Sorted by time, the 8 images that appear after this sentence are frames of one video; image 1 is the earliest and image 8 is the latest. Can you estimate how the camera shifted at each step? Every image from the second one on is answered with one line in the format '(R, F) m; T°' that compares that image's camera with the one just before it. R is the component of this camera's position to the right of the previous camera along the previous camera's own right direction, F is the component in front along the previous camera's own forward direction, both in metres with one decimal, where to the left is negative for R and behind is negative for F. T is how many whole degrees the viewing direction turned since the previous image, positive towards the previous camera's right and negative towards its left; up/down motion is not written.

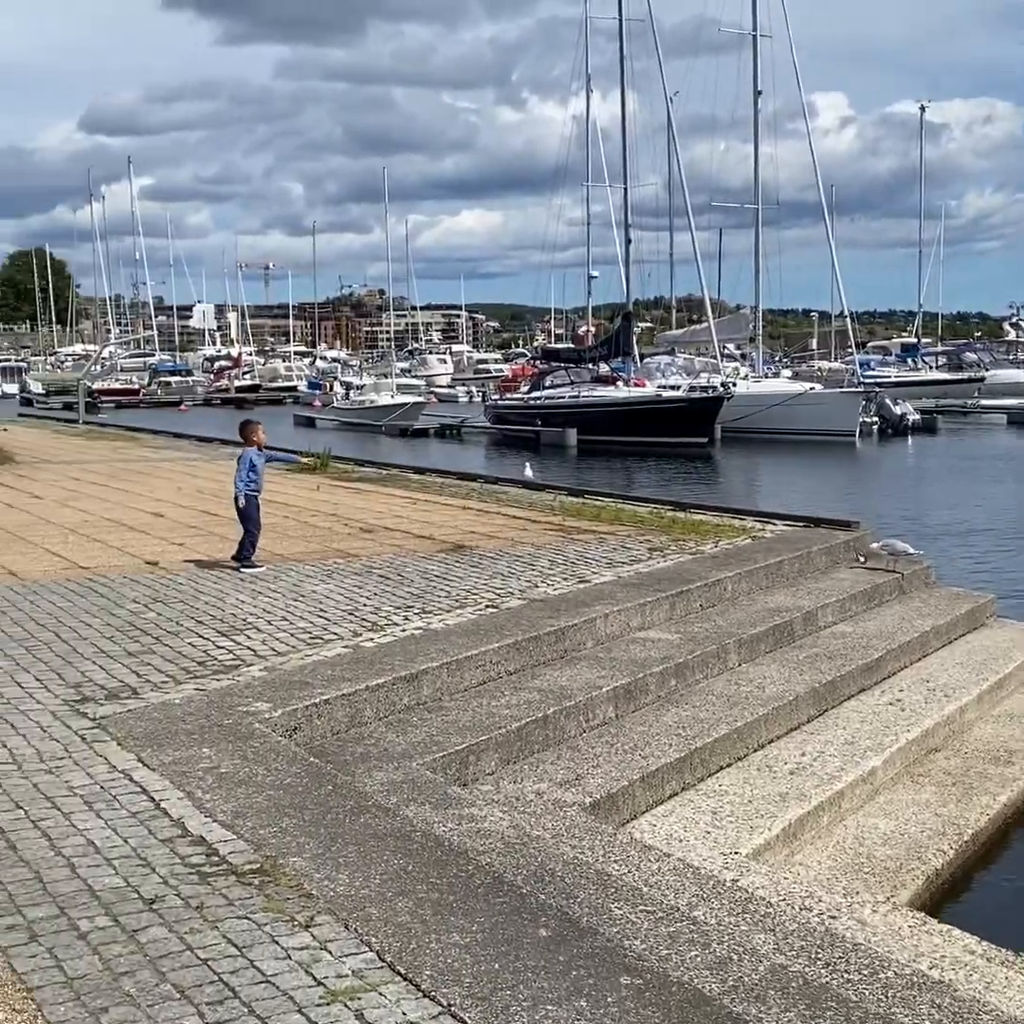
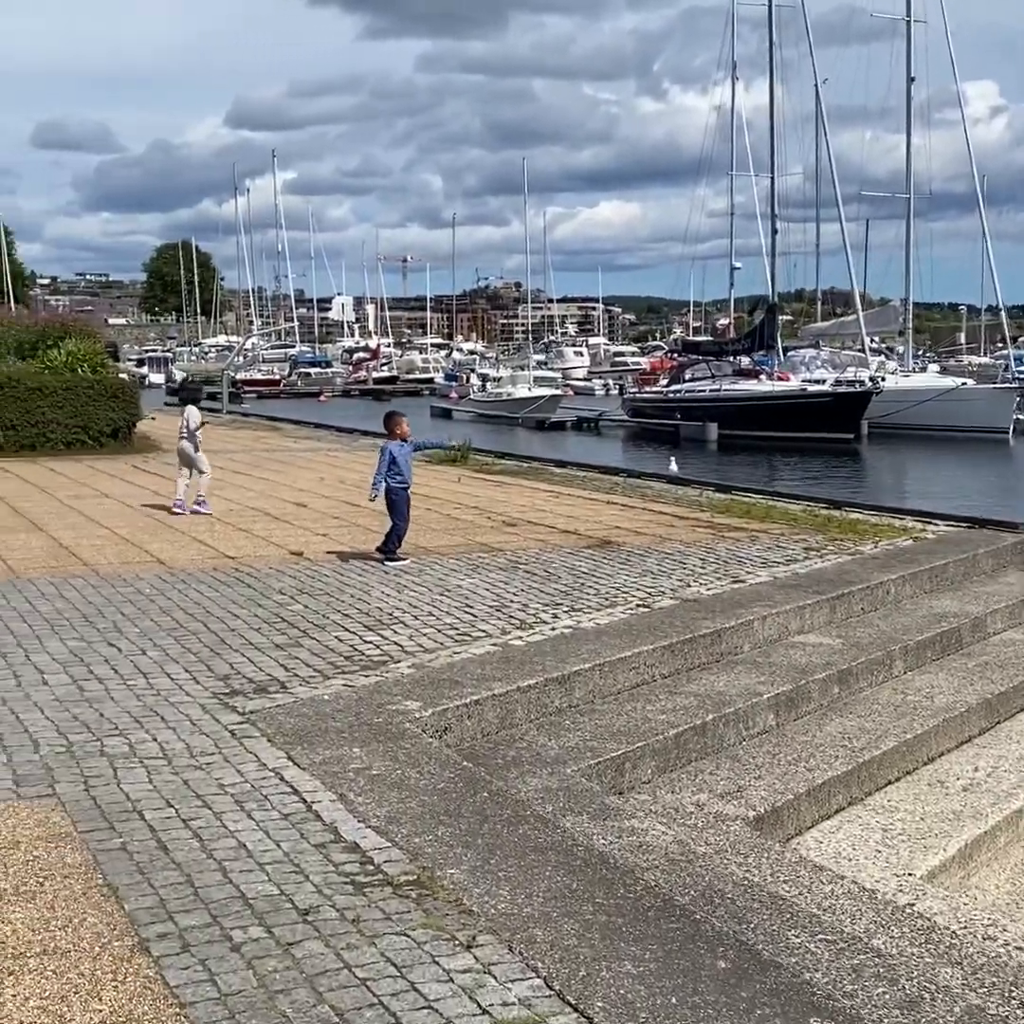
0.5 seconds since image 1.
(-0.1, +0.3) m; -5°
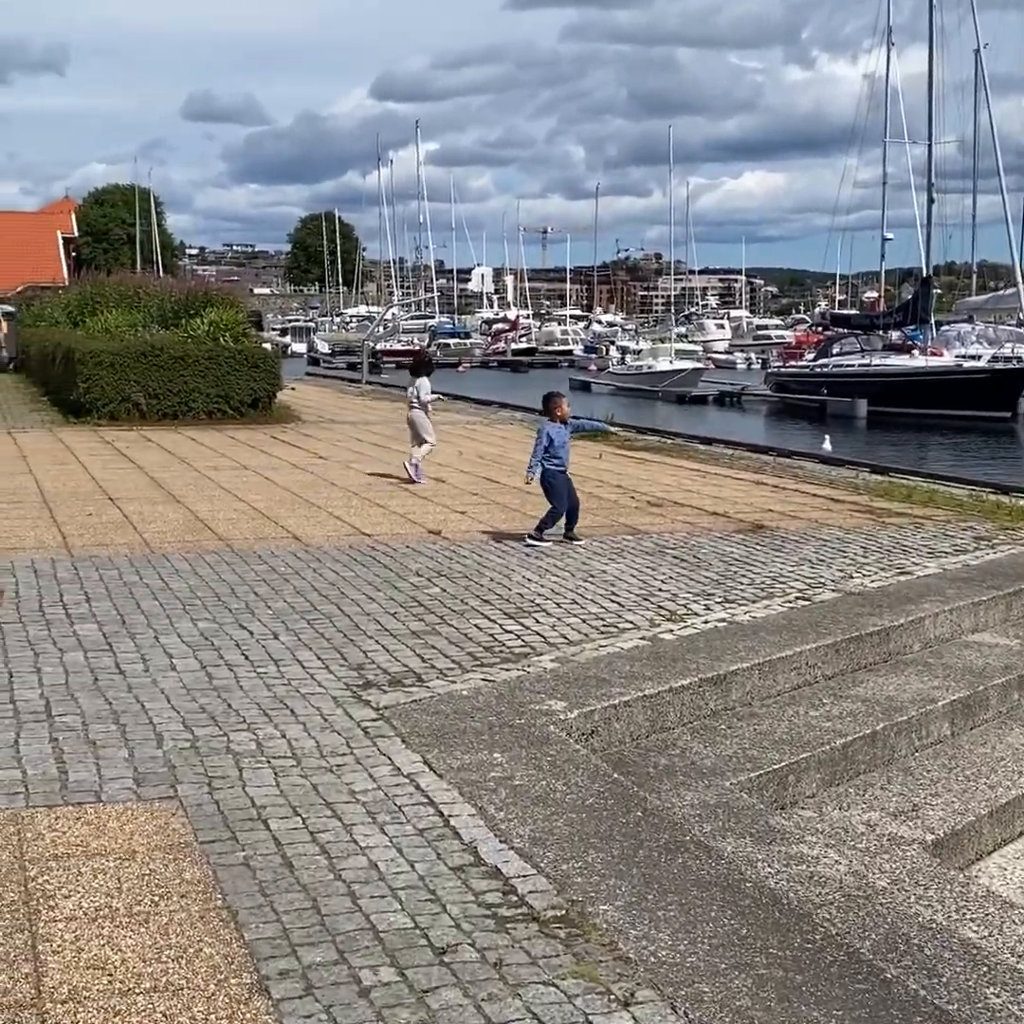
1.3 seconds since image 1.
(-0.1, +0.5) m; -6°
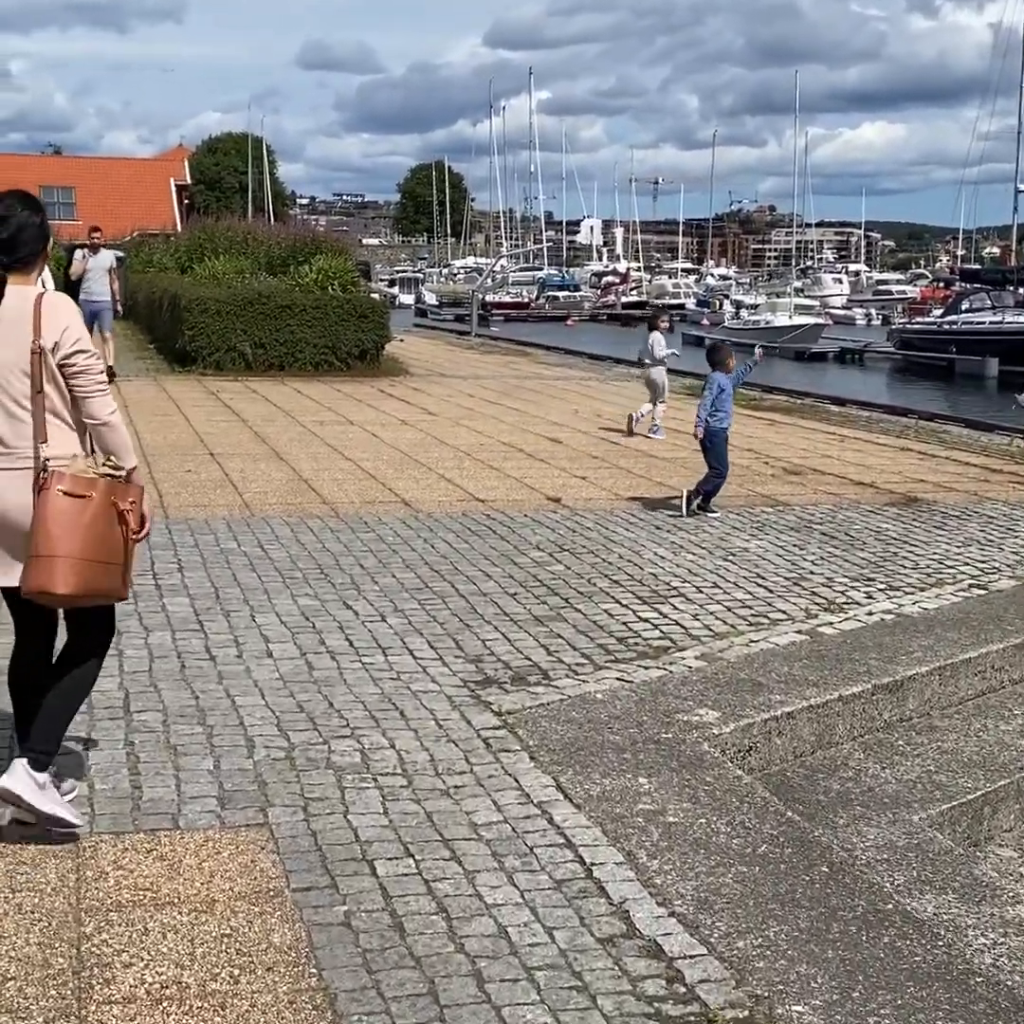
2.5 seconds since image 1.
(-0.2, +0.9) m; -4°
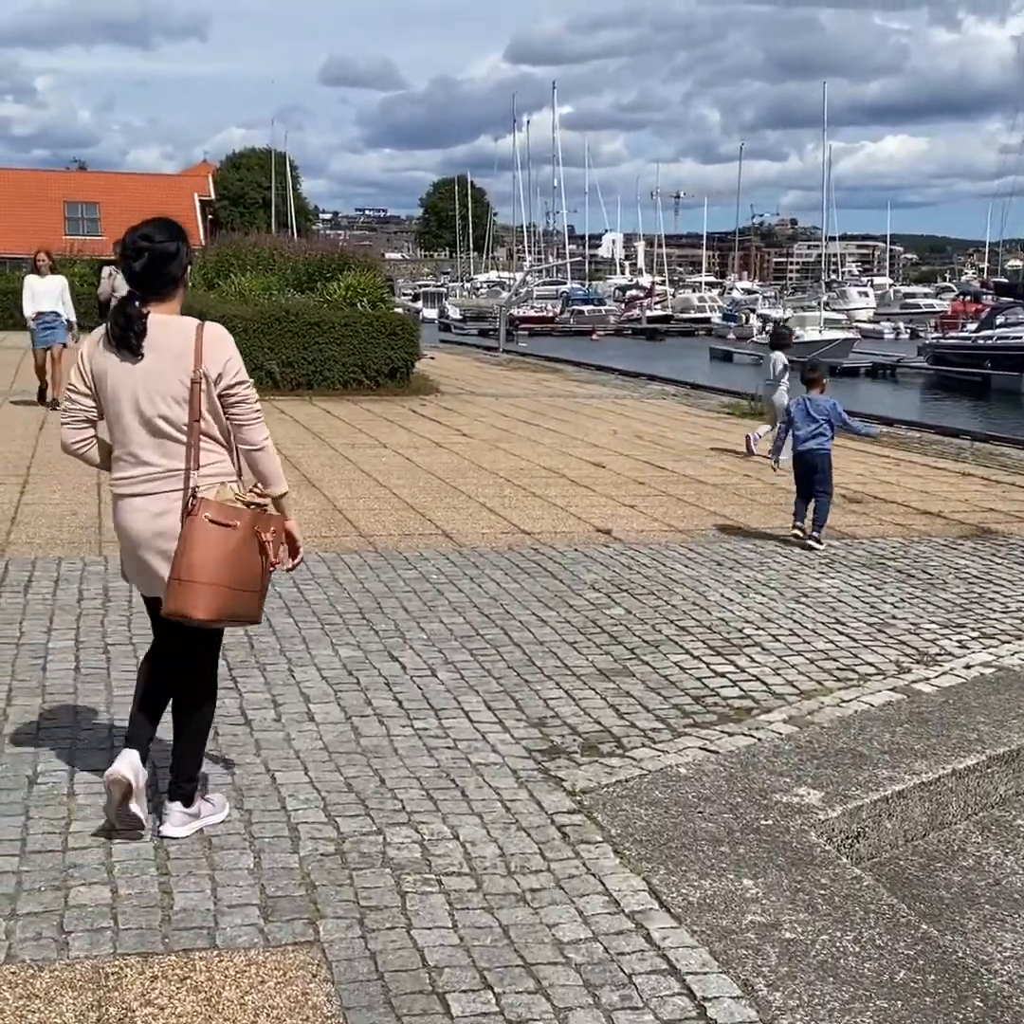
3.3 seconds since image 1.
(-0.2, +0.6) m; -1°
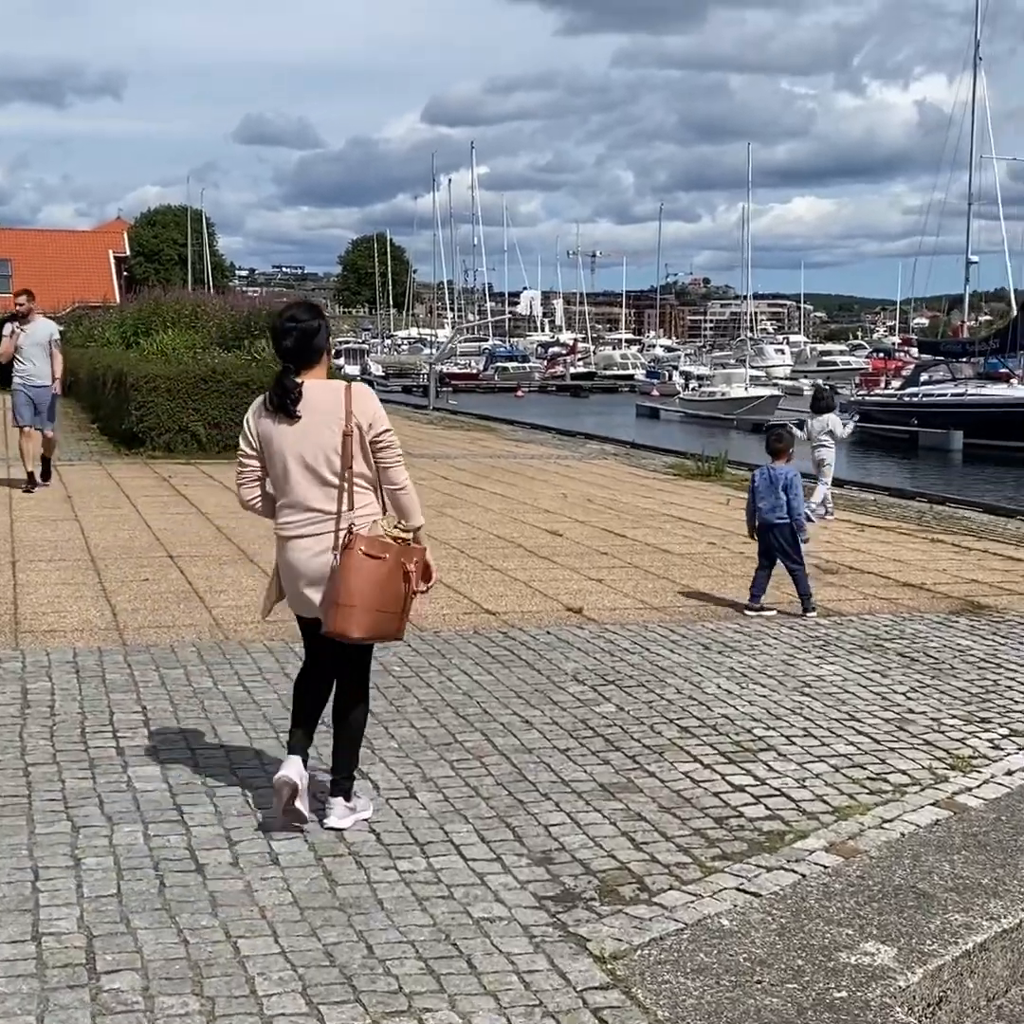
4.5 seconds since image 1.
(-0.2, +0.7) m; +3°
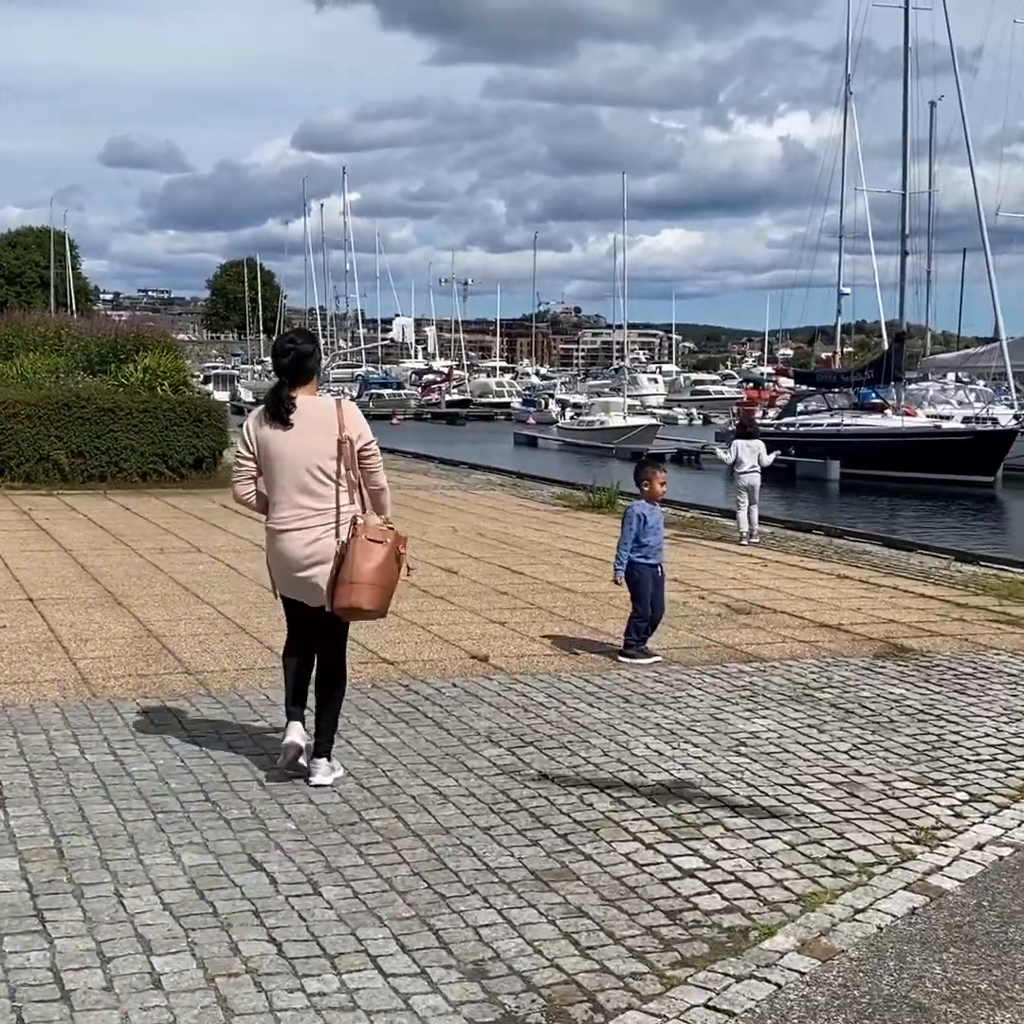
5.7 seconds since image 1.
(-0.2, +0.6) m; +5°
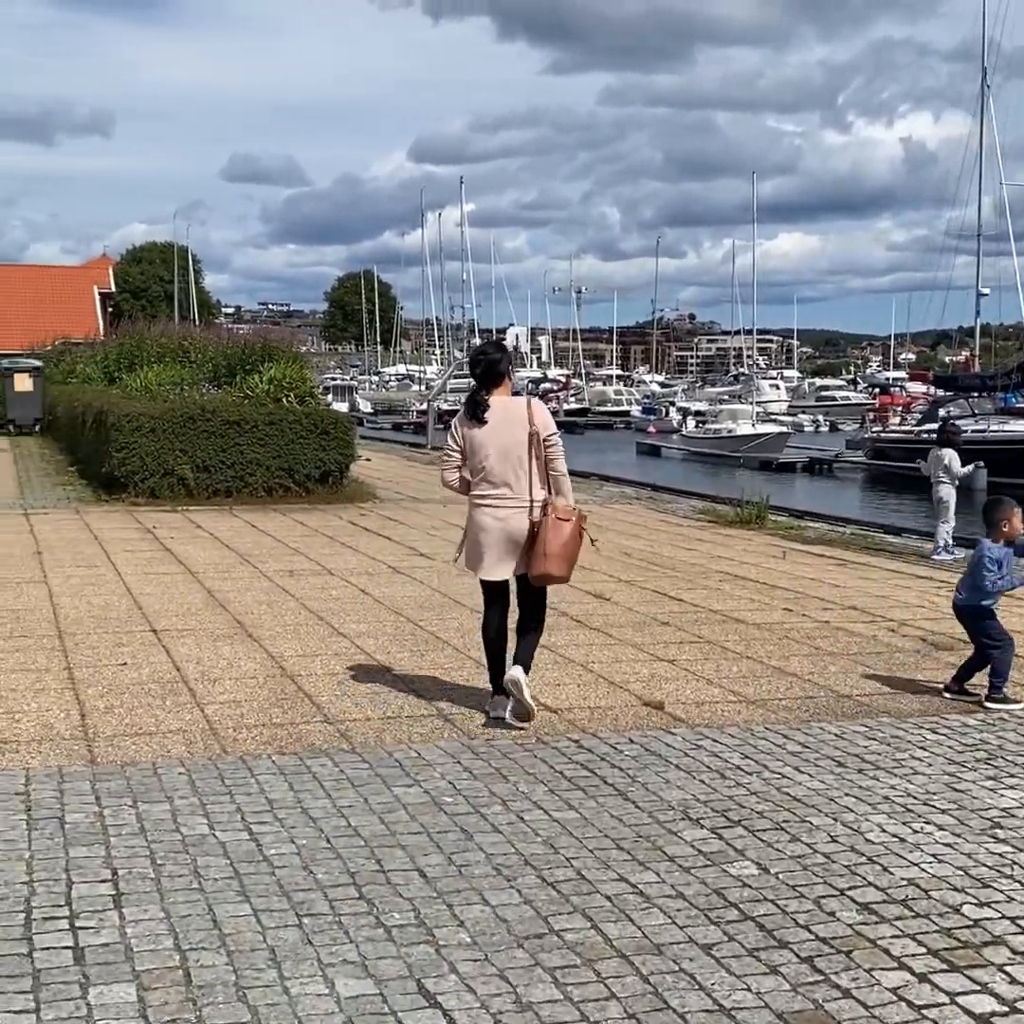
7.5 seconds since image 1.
(-0.3, +1.0) m; -5°
